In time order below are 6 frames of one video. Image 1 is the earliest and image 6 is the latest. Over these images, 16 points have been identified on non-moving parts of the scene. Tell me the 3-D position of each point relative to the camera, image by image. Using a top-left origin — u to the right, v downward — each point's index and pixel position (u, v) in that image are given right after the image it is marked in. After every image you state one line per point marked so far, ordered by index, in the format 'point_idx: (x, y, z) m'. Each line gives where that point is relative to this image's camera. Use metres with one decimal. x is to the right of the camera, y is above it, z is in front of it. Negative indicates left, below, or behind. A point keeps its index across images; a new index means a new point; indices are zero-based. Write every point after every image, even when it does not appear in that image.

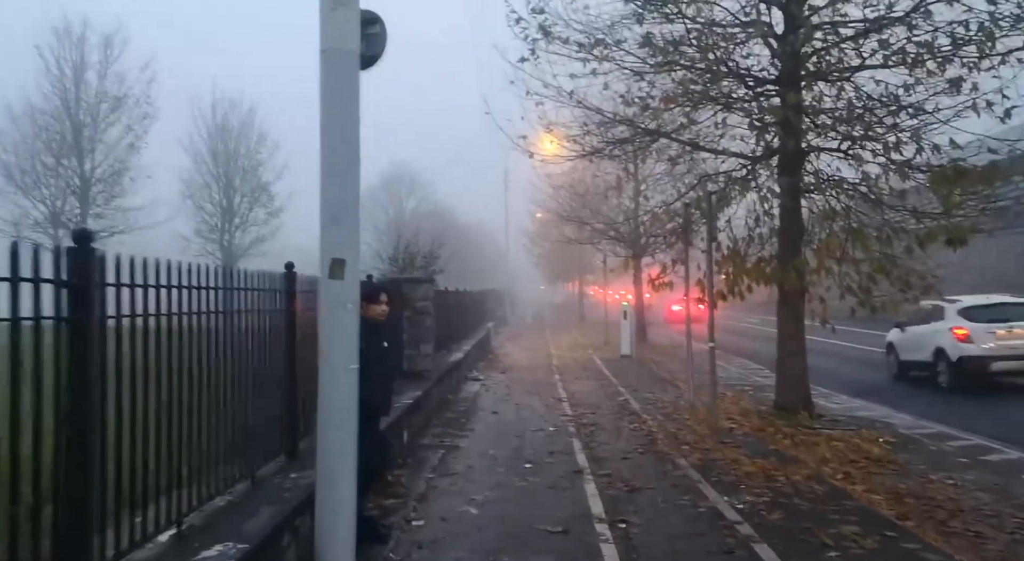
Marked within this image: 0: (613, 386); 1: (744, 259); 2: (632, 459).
0: (+2.1, -2.2, +16.6) m
1: (+3.3, +0.3, +11.6) m
2: (+1.3, -2.0, +9.0) m
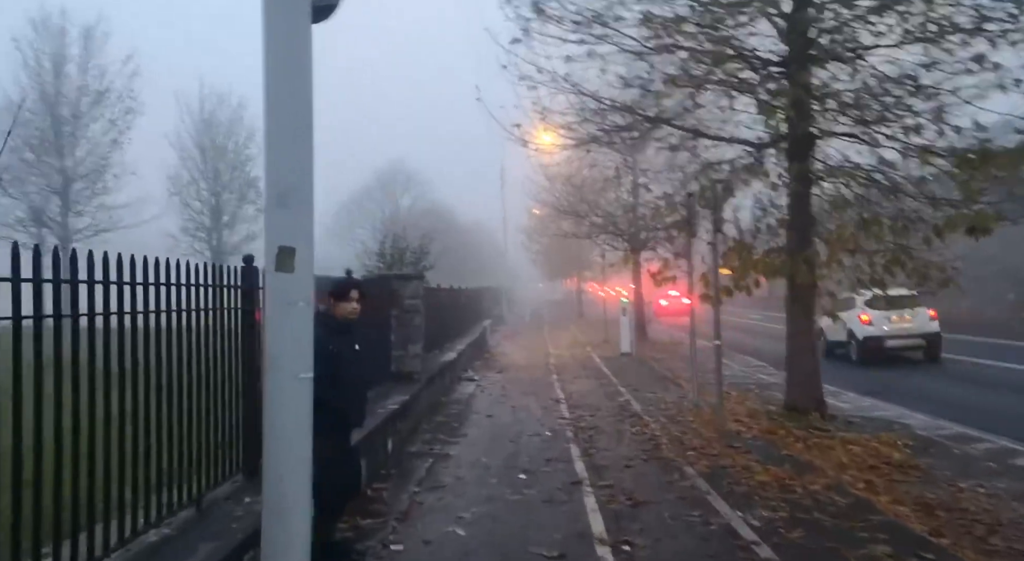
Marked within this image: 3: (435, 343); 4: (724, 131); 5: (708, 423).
0: (+2.0, -2.1, +15.9) m
1: (+3.2, +0.4, +11.0) m
2: (+1.3, -1.9, +8.3) m
3: (-1.5, -1.2, +15.7) m
4: (+3.2, +2.3, +12.5) m
5: (+2.6, -1.9, +10.9) m
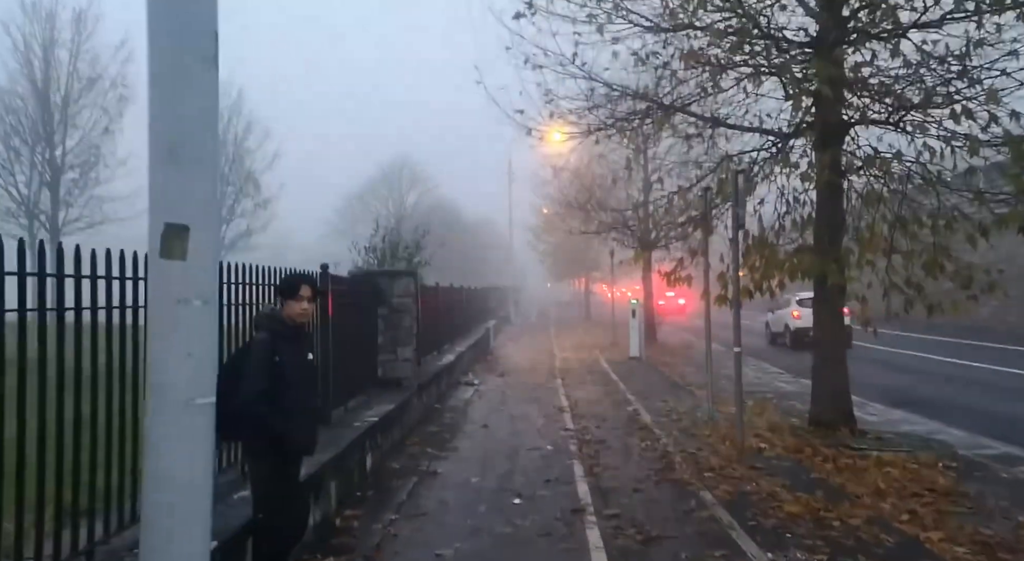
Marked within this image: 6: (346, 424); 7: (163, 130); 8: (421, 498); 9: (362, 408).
0: (+2.0, -2.1, +14.9) m
1: (+3.2, +0.4, +10.0) m
2: (+1.2, -1.9, +7.3) m
3: (-1.4, -1.2, +14.7) m
4: (+3.3, +2.3, +11.5) m
5: (+2.6, -1.9, +9.9) m
6: (-1.5, -1.3, +7.4) m
7: (-1.1, +0.5, +2.6) m
8: (-0.8, -1.9, +6.9) m
9: (-1.6, -1.3, +8.5) m
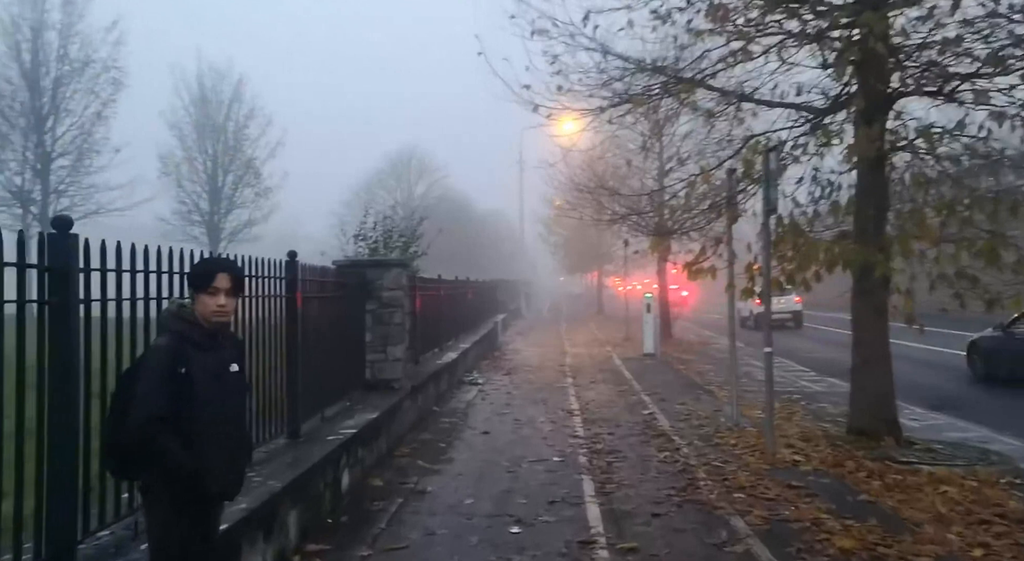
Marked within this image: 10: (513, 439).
0: (+2.1, -1.9, +13.9) m
1: (+3.2, +0.5, +8.9) m
2: (+1.2, -1.8, +6.3) m
3: (-1.3, -1.0, +13.7) m
4: (+3.3, +2.4, +10.4) m
5: (+2.6, -1.8, +8.8) m
6: (-1.5, -1.2, +6.4) m
7: (-1.2, +0.5, +1.5) m
8: (-0.8, -1.8, +5.9) m
9: (-1.6, -1.2, +7.5) m
10: (0.0, -1.9, +9.6) m
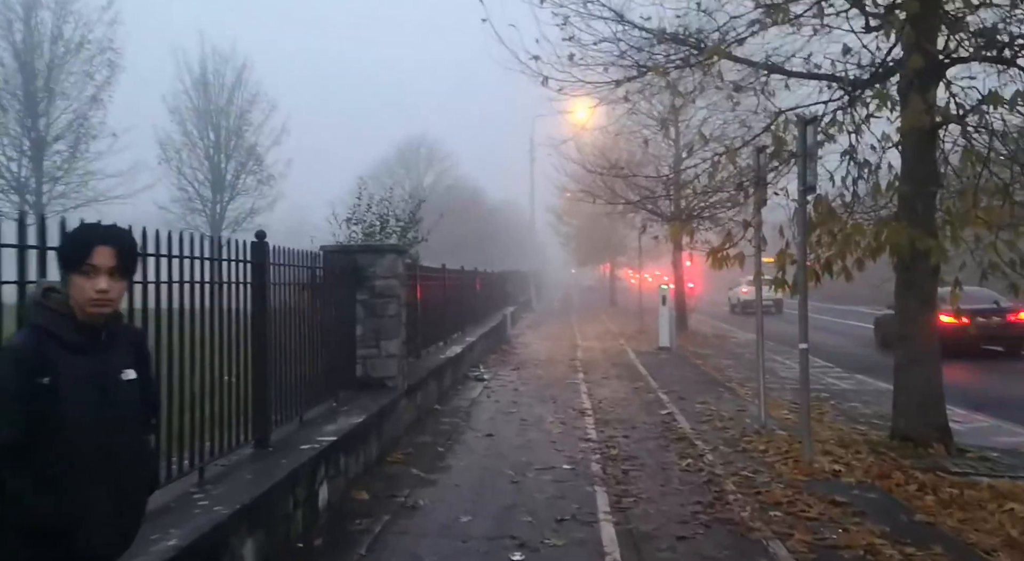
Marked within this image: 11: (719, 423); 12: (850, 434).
0: (+2.2, -1.8, +13.0) m
1: (+3.3, +0.6, +8.0) m
2: (+1.2, -1.7, +5.4) m
3: (-1.2, -0.9, +12.9) m
4: (+3.4, +2.5, +9.5) m
5: (+2.7, -1.7, +7.9) m
6: (-1.5, -1.1, +5.6) m
7: (-1.2, +0.6, +0.7) m
8: (-0.8, -1.7, +5.1) m
9: (-1.5, -1.1, +6.6) m
10: (+0.1, -1.7, +8.7) m
11: (+2.5, -1.8, +10.0) m
12: (+3.8, -1.7, +9.0) m
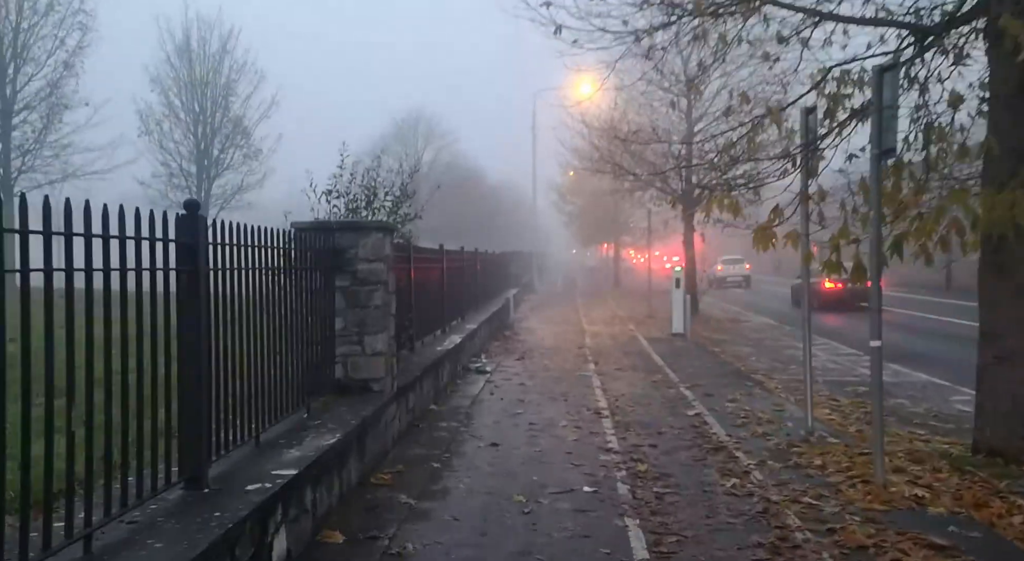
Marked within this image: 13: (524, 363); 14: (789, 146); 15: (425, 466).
0: (+2.3, -1.5, +11.7) m
1: (+3.4, +0.7, +6.6) m
2: (+1.3, -1.7, +4.1) m
3: (-1.1, -0.6, +11.5) m
4: (+3.5, +2.7, +8.0) m
5: (+2.8, -1.6, +6.6) m
6: (-1.4, -1.1, +4.2) m
7: (-1.1, +0.5, -0.7) m
8: (-0.7, -1.6, +3.8) m
9: (-1.4, -1.0, +5.3) m
10: (+0.2, -1.6, +7.4) m
11: (+2.6, -1.6, +8.7) m
12: (+3.8, -1.5, +7.7) m
13: (+0.2, -1.4, +14.0) m
14: (+2.9, +1.4, +8.7) m
15: (-0.7, -1.5, +6.8) m
